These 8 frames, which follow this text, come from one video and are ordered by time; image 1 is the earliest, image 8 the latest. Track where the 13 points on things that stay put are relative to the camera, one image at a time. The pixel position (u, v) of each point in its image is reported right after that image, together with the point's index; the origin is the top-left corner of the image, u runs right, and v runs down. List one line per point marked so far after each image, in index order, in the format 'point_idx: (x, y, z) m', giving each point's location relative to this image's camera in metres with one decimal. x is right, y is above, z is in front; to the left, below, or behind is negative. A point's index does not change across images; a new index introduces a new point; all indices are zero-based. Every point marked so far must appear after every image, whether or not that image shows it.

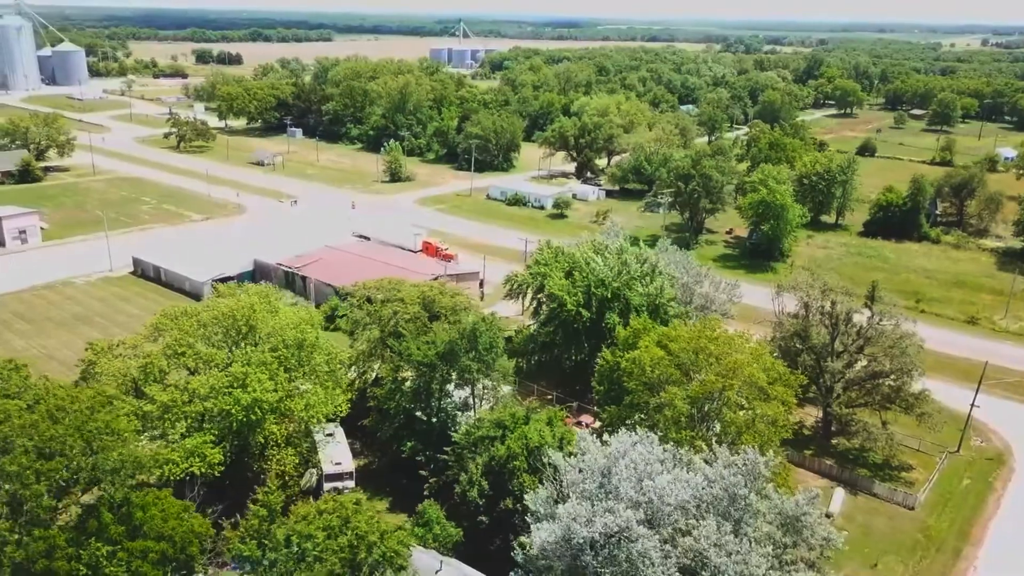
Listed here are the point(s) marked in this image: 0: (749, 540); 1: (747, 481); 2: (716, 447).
0: (+4.8, -5.2, +16.8) m
1: (+5.1, -4.1, +17.7) m
2: (+4.7, -3.6, +18.7) m
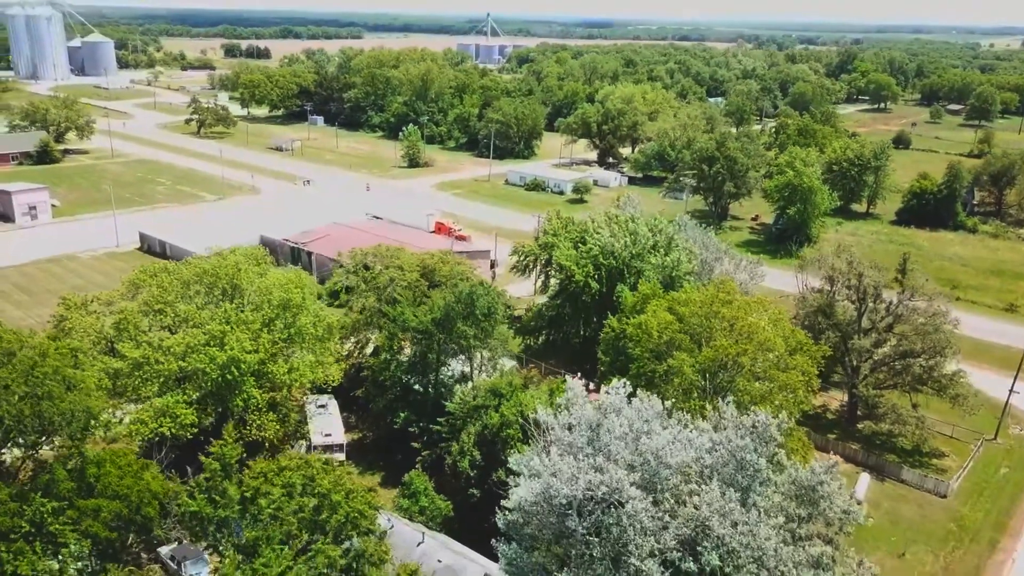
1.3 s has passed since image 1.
0: (+4.4, -4.0, +14.9) m
1: (+4.7, -3.0, +15.8) m
2: (+4.4, -2.4, +16.9) m
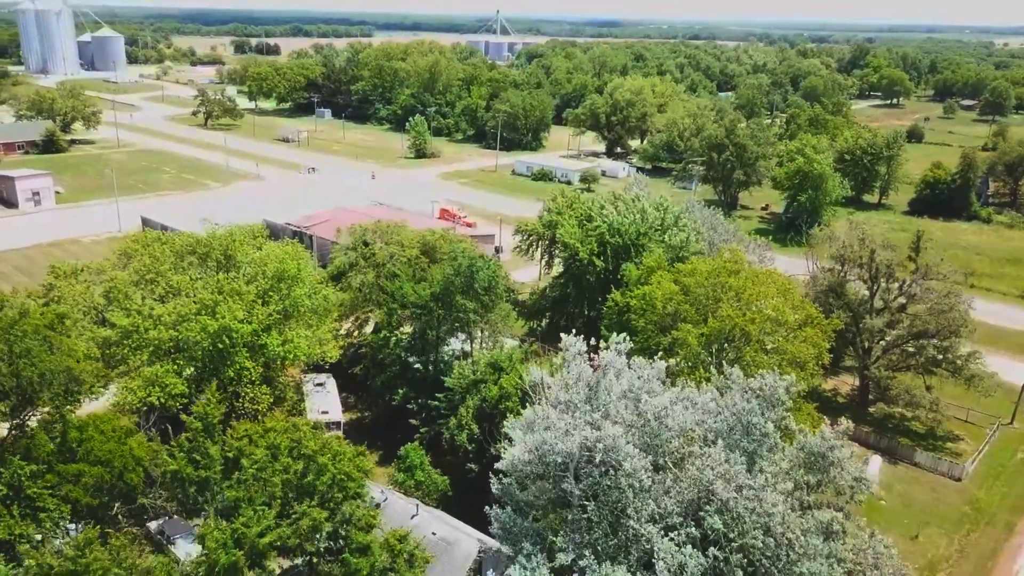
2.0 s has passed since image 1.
0: (+4.3, -3.2, +14.1) m
1: (+4.6, -2.2, +15.1) m
2: (+4.3, -1.6, +16.1) m
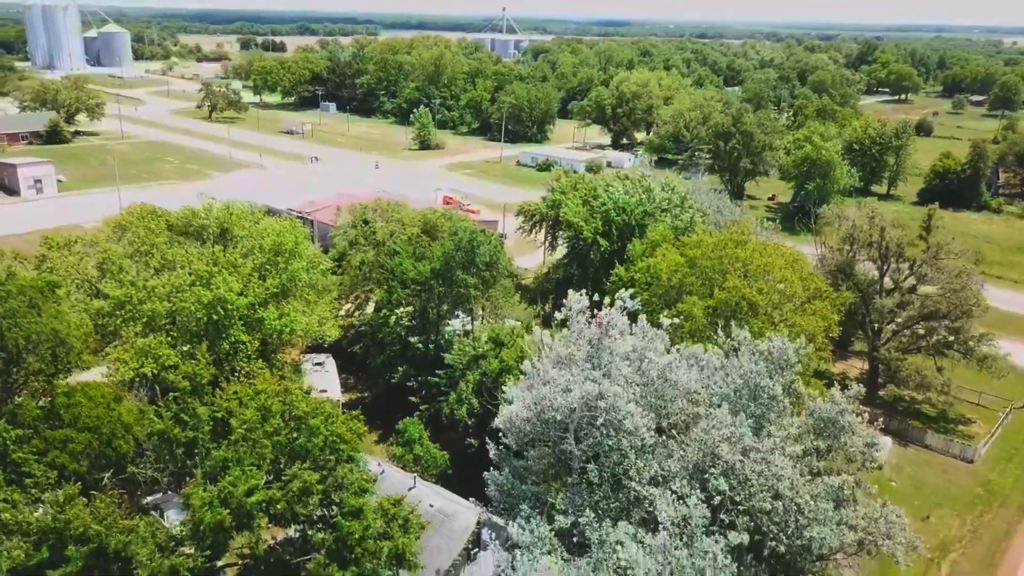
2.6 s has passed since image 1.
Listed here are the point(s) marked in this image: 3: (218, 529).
0: (+4.3, -2.5, +13.6) m
1: (+4.6, -1.5, +14.5) m
2: (+4.3, -0.9, +15.6) m
3: (-4.4, -3.6, +12.3) m
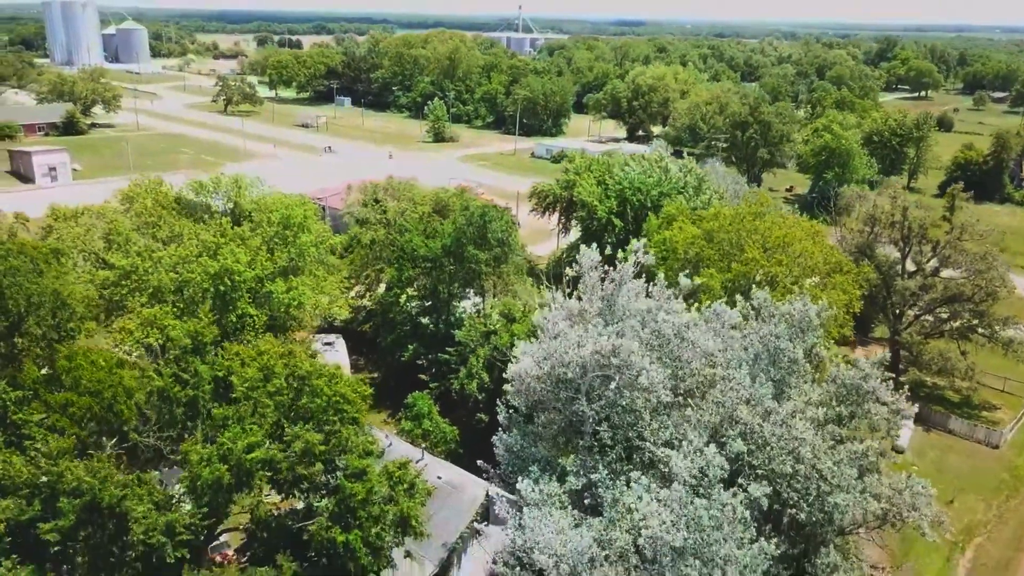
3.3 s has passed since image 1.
0: (+4.5, -1.8, +13.0) m
1: (+4.8, -0.8, +14.0) m
2: (+4.5, -0.2, +15.0) m
3: (-4.3, -2.9, +11.9) m
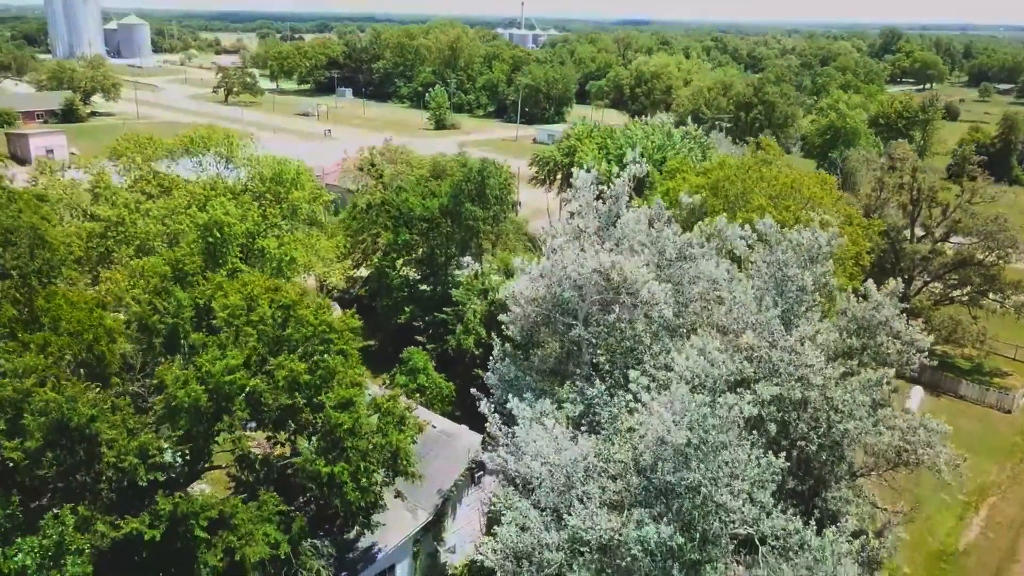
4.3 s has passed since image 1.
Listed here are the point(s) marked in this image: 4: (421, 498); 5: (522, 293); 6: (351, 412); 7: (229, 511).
0: (+4.4, -0.6, +12.4) m
1: (+4.7, +0.4, +13.3) m
2: (+4.4, +1.0, +14.4) m
3: (-4.4, -1.7, +11.3) m
4: (-1.7, -3.9, +15.3) m
5: (+0.1, -0.2, +12.7) m
6: (-2.4, -1.9, +12.4) m
7: (-3.8, -3.0, +10.9) m
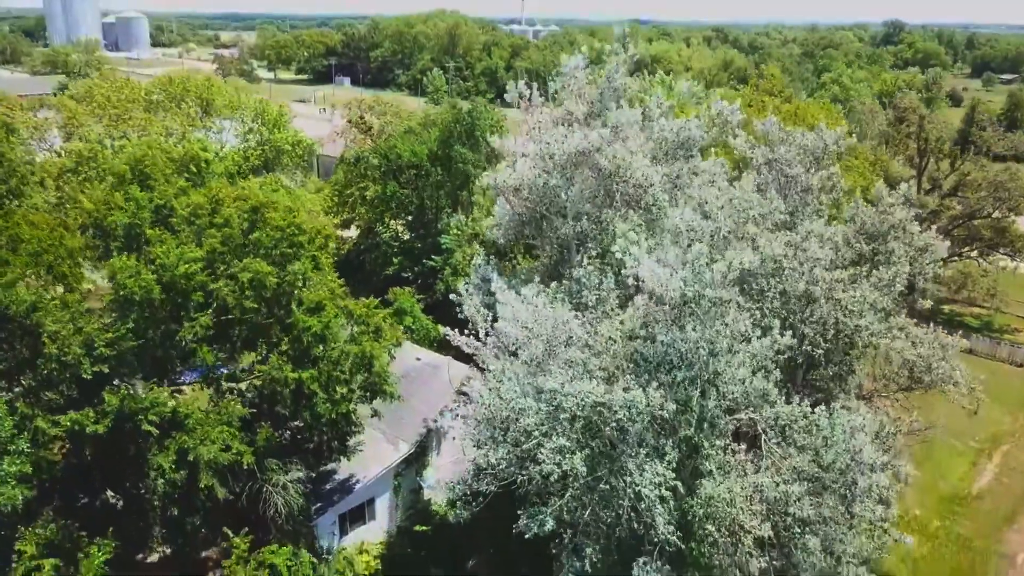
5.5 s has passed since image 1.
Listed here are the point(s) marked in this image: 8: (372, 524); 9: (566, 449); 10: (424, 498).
0: (+4.1, +0.9, +11.5) m
1: (+4.5, +1.9, +12.4) m
2: (+4.1, +2.5, +13.5) m
3: (-4.6, -0.3, +10.4) m
4: (-1.9, -2.5, +14.4) m
5: (-0.1, +1.3, +11.8) m
6: (-2.7, -0.4, +11.5) m
7: (-4.0, -1.5, +10.0) m
8: (-2.5, -4.1, +14.4) m
9: (+0.5, -1.5, +7.7) m
10: (-1.6, -3.9, +15.2) m
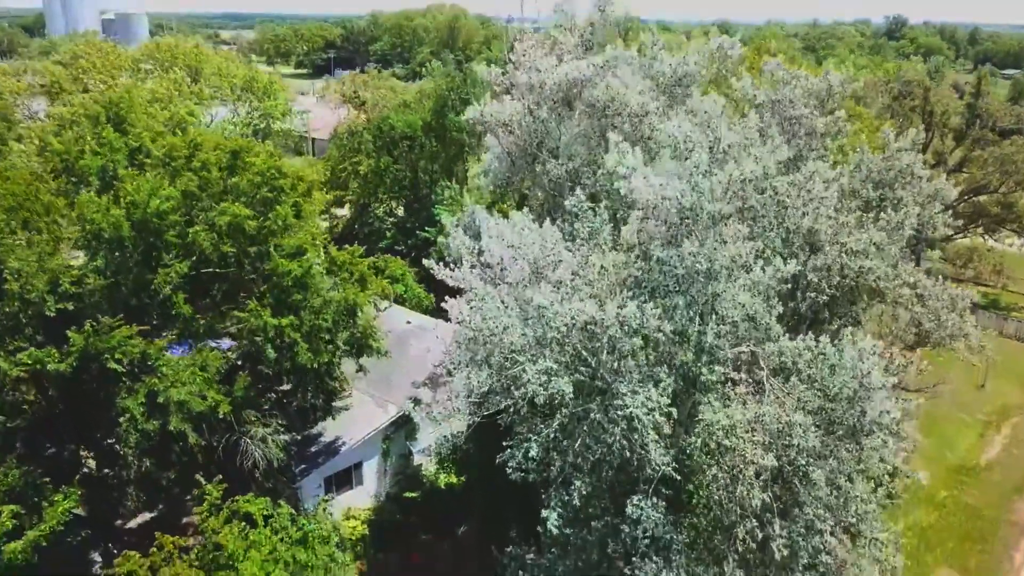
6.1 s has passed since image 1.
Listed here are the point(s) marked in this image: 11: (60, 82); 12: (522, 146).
0: (+4.0, +1.6, +11.0) m
1: (+4.3, +2.6, +11.9) m
2: (+4.0, +3.2, +13.0) m
3: (-4.7, +0.5, +9.9) m
4: (-2.1, -1.7, +13.9) m
5: (-0.2, +2.0, +11.3) m
6: (-2.8, +0.3, +11.0) m
7: (-4.1, -0.8, +9.5) m
8: (-2.6, -3.4, +13.9) m
9: (+0.4, -0.7, +7.2) m
10: (-1.8, -3.1, +14.7) m
11: (-10.8, +4.9, +19.7) m
12: (+0.1, +1.7, +11.2) m
